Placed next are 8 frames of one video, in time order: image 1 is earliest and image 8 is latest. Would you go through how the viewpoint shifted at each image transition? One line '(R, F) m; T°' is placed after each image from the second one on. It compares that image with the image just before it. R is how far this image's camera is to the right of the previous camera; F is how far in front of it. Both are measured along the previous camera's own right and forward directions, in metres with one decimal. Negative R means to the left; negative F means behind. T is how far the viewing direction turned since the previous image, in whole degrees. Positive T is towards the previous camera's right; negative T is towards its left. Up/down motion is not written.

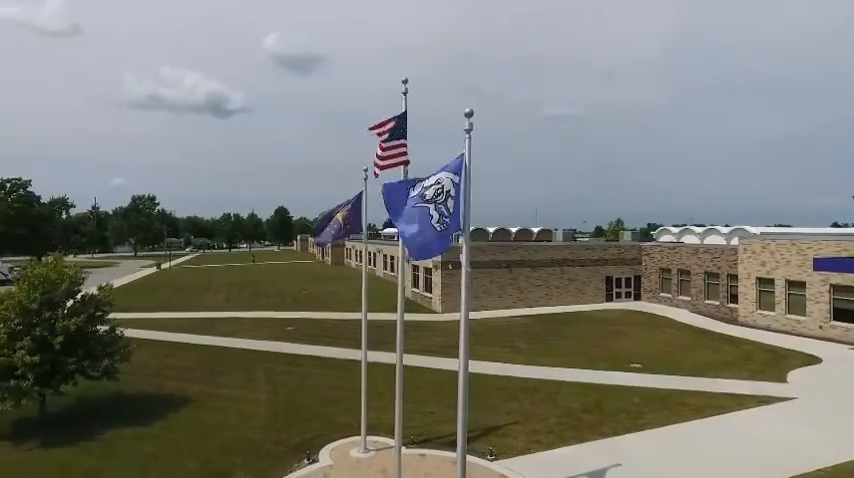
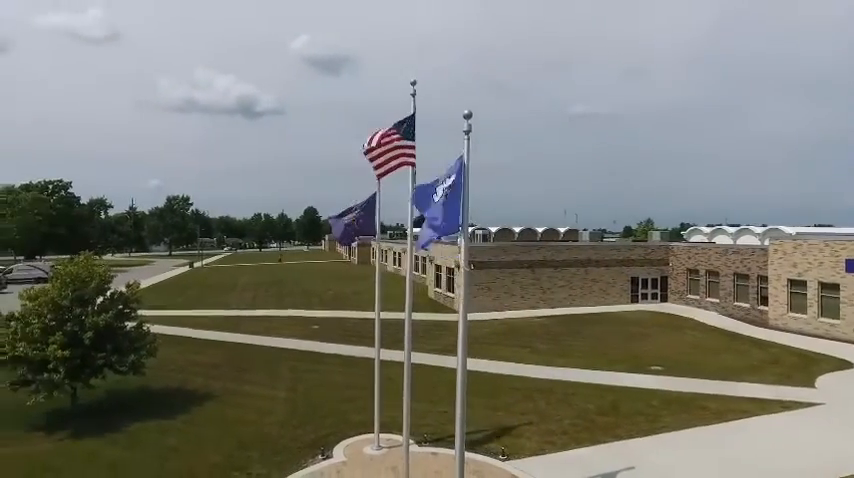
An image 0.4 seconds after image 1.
(+0.4, -0.1) m; -3°
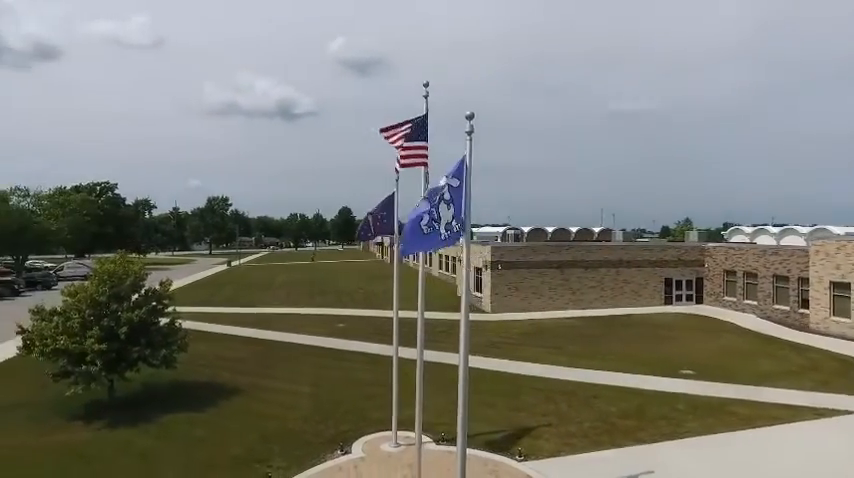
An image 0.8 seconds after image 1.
(+0.4, -0.1) m; -4°
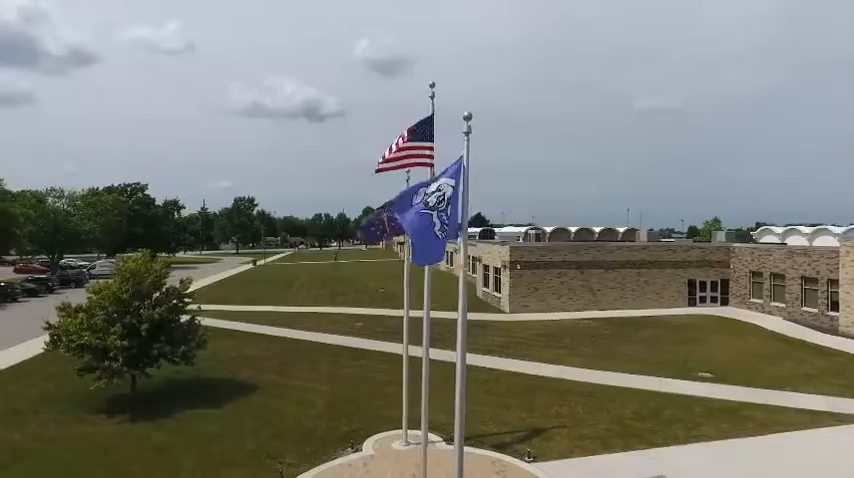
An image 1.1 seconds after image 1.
(+0.4, 0.0) m; -3°
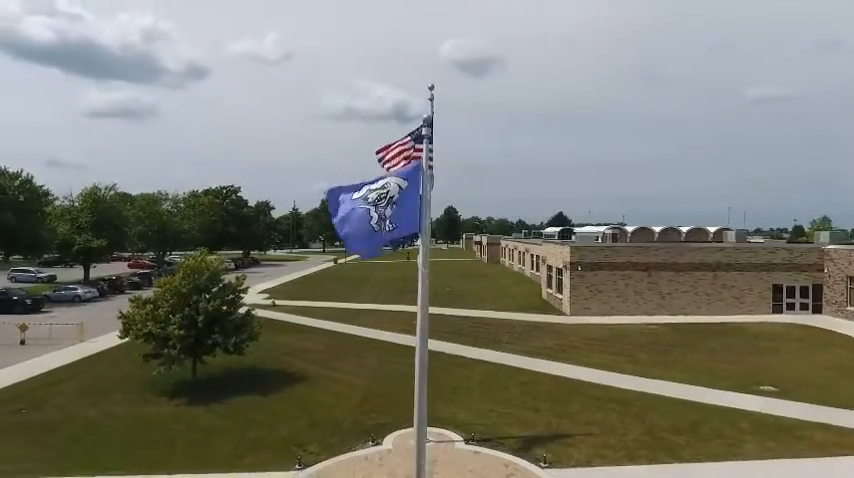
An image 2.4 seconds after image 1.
(+1.7, 0.0) m; -10°
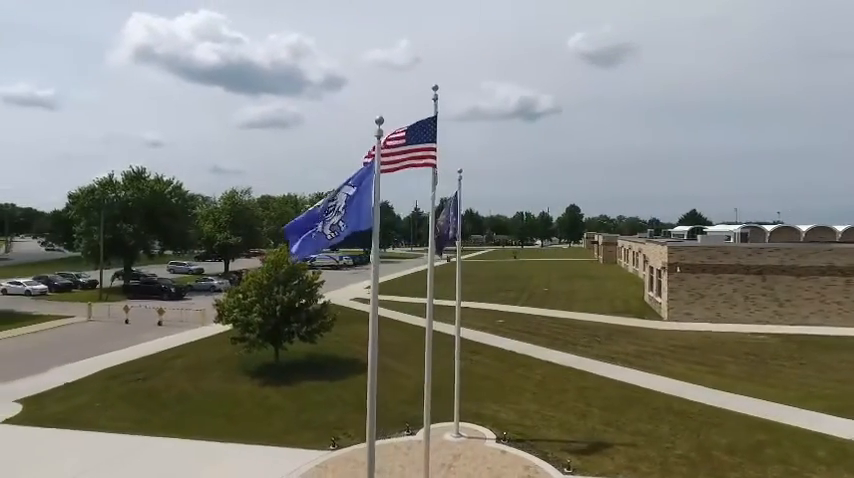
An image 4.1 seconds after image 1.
(+2.5, 0.0) m; -14°
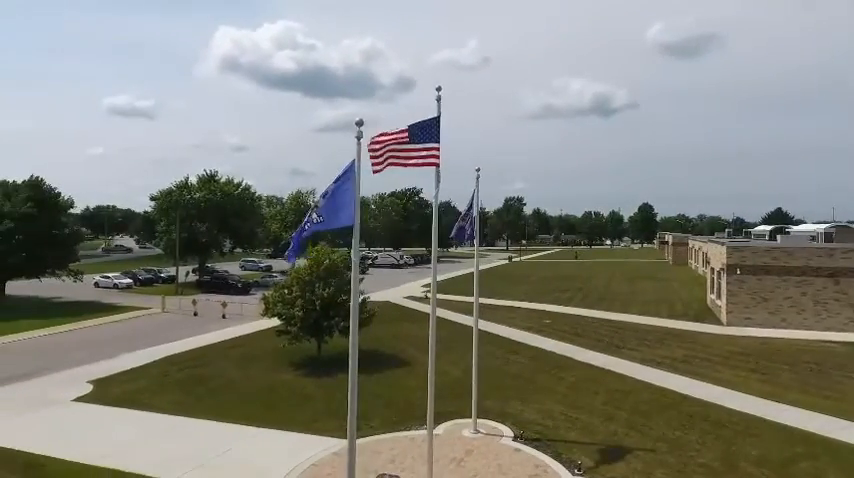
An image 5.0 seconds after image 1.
(+1.4, -0.2) m; -8°
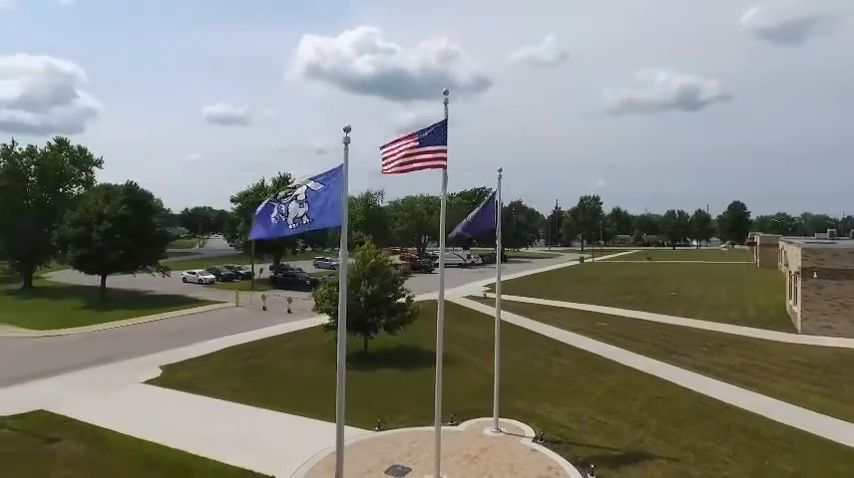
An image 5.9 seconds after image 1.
(+1.5, -0.2) m; -9°
